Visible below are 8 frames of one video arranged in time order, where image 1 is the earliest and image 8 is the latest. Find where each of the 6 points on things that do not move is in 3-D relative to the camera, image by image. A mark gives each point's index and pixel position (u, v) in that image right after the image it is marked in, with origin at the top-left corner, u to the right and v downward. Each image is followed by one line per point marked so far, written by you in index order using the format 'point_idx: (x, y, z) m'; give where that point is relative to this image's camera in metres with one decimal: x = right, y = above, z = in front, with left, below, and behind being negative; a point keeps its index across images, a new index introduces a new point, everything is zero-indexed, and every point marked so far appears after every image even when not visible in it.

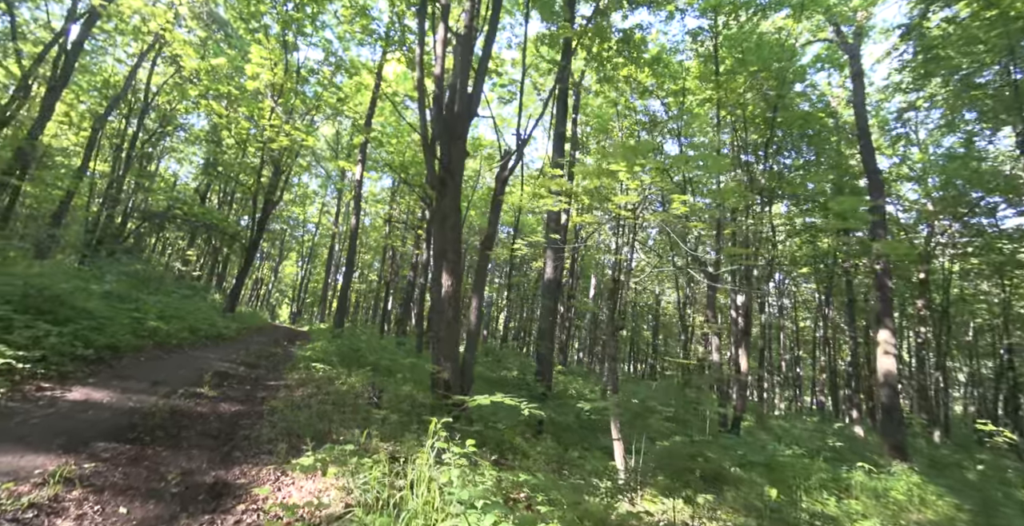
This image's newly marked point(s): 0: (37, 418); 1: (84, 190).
0: (-3.7, -1.2, +3.7) m
1: (-17.3, +2.9, +19.0) m
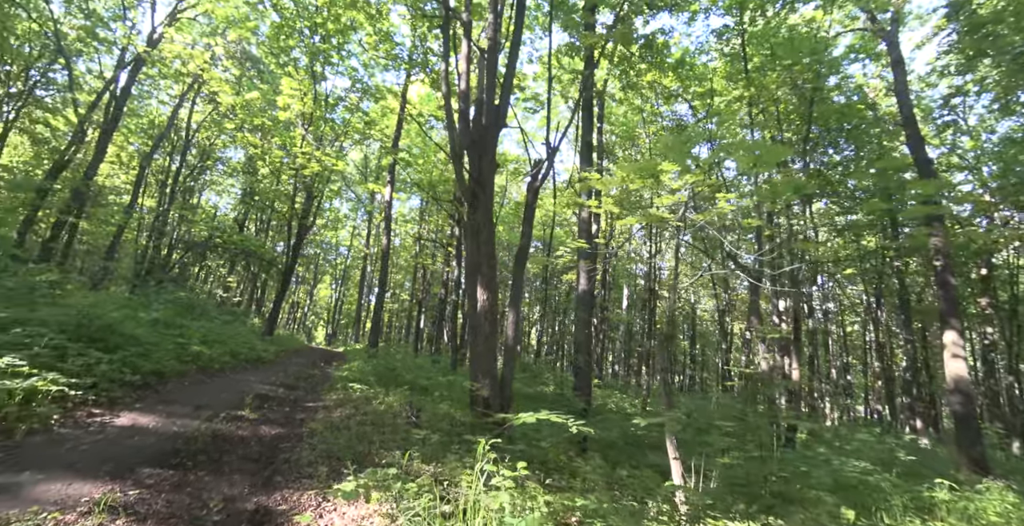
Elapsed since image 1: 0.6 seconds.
0: (-3.4, -1.4, +3.7) m
1: (-16.1, +1.6, +19.9) m
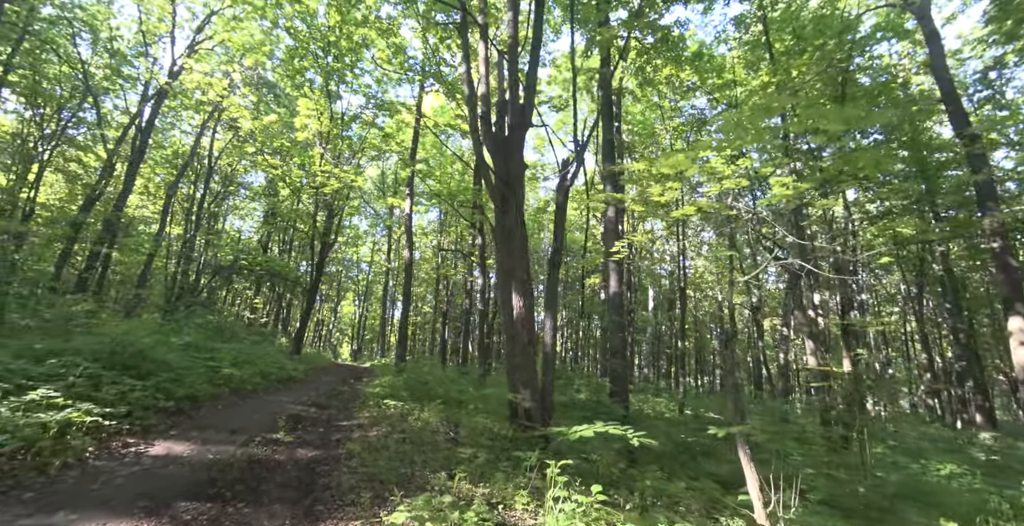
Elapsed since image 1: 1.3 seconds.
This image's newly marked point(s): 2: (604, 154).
0: (-3.0, -1.6, +3.6) m
1: (-15.2, +0.5, +20.3) m
2: (+2.4, +2.9, +12.5) m
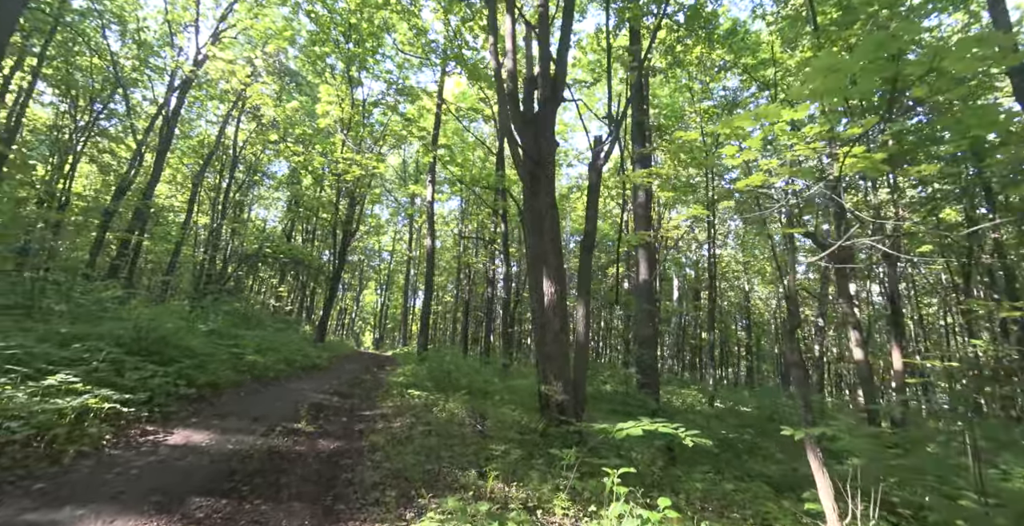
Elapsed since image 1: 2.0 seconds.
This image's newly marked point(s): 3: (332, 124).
0: (-2.7, -1.5, +3.4) m
1: (-14.2, +1.0, +20.6) m
2: (+3.1, +3.2, +12.0) m
3: (-7.5, +5.8, +19.5) m
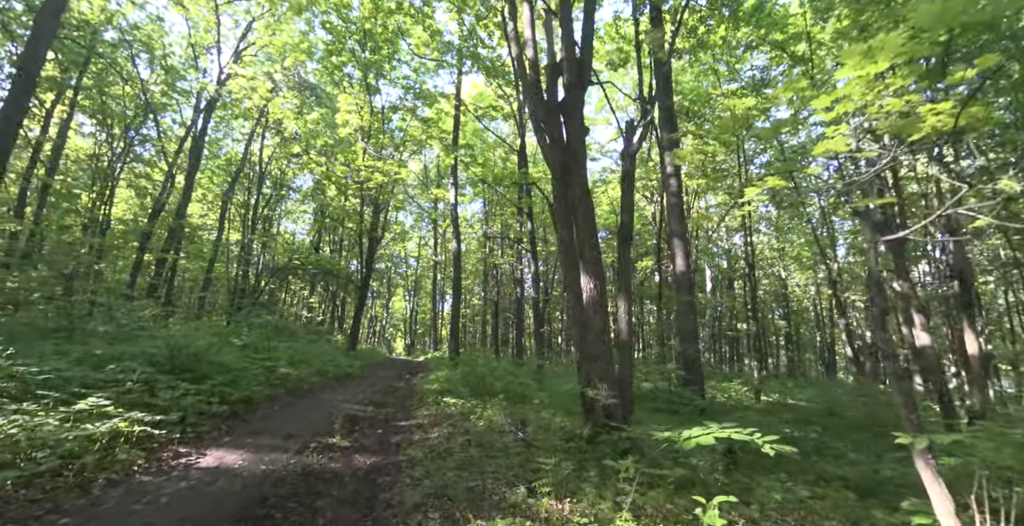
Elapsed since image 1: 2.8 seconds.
0: (-2.4, -1.6, +3.2) m
1: (-13.1, +0.3, +21.0) m
2: (+3.6, +3.4, +11.5) m
3: (-6.7, +5.5, +19.6) m
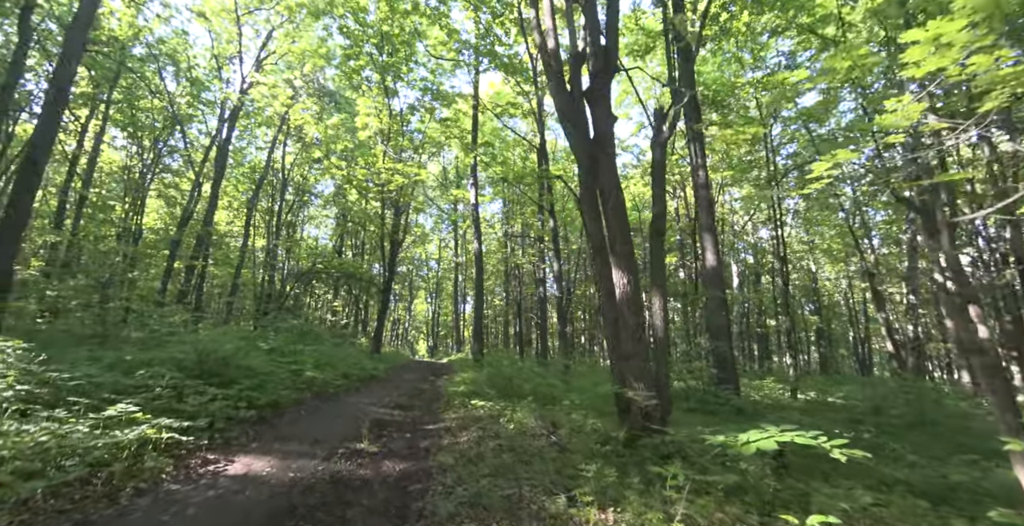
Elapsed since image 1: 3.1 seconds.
0: (-2.1, -1.6, +3.1) m
1: (-12.1, 0.0, +21.4) m
2: (+4.1, +3.5, +11.1) m
3: (-5.9, +5.3, +19.7) m
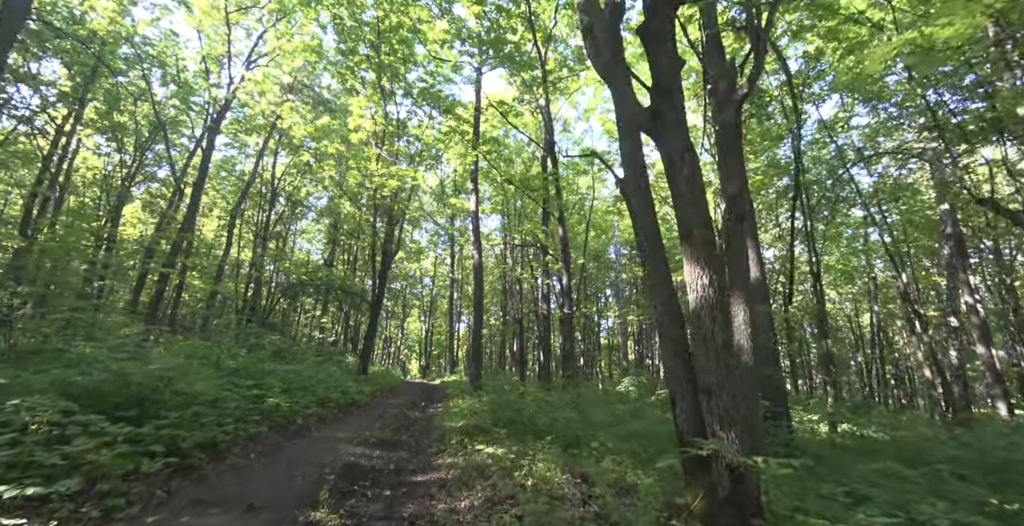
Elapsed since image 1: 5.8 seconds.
0: (-1.9, -1.5, +1.7) m
1: (-12.1, -0.4, +19.9) m
2: (+4.3, +3.3, +10.0) m
3: (-5.8, +4.9, +18.5) m
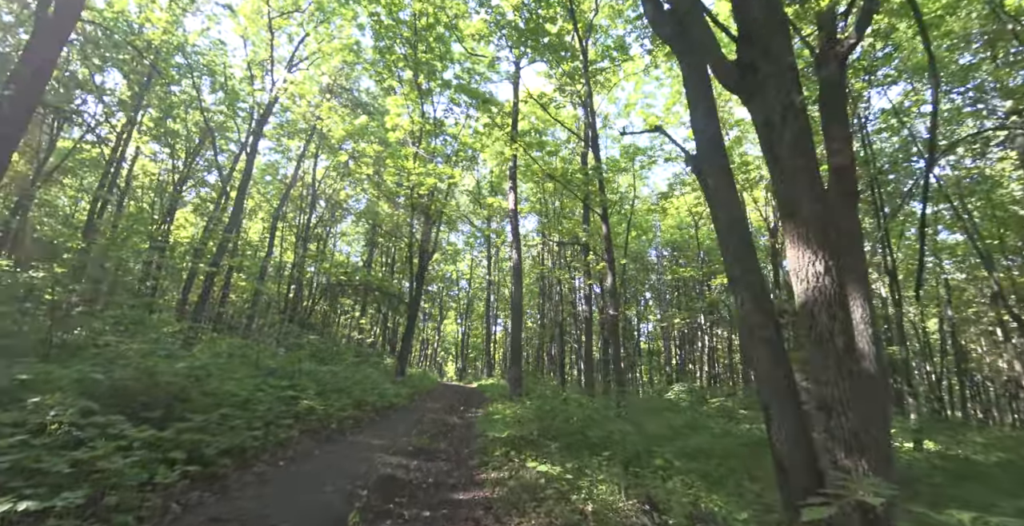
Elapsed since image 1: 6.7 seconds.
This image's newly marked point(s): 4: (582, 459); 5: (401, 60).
0: (-1.7, -1.4, +1.3) m
1: (-10.4, -0.5, +20.2) m
2: (+5.1, +3.3, +9.1) m
3: (-4.3, +4.8, +18.4) m
4: (+0.7, -2.0, +4.9) m
5: (-3.9, +7.1, +16.3) m
